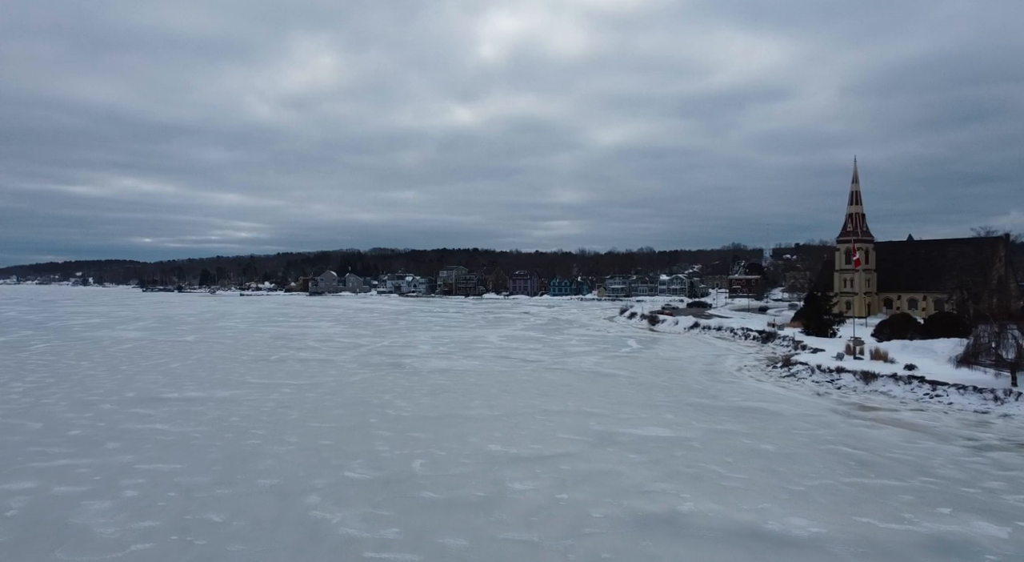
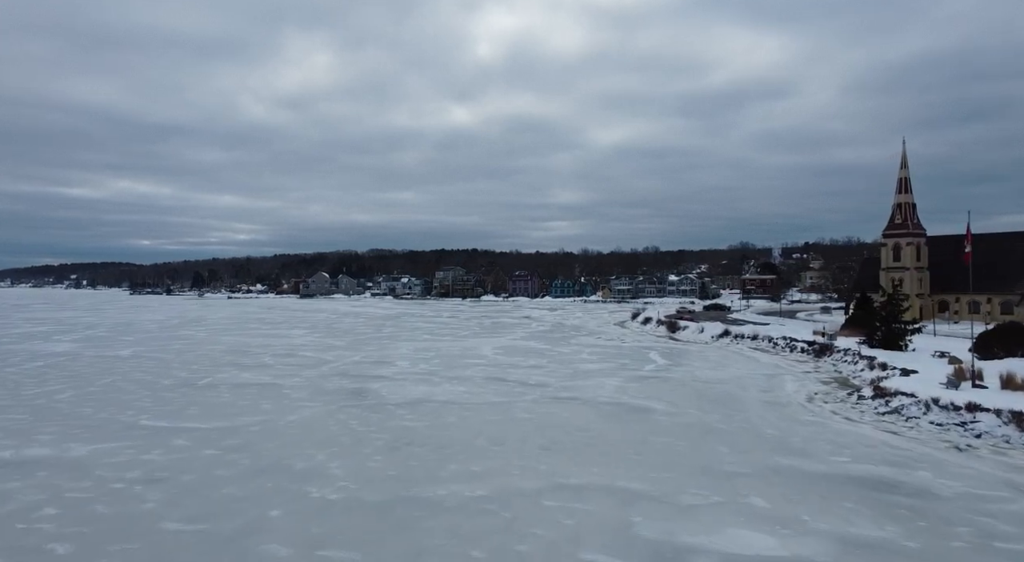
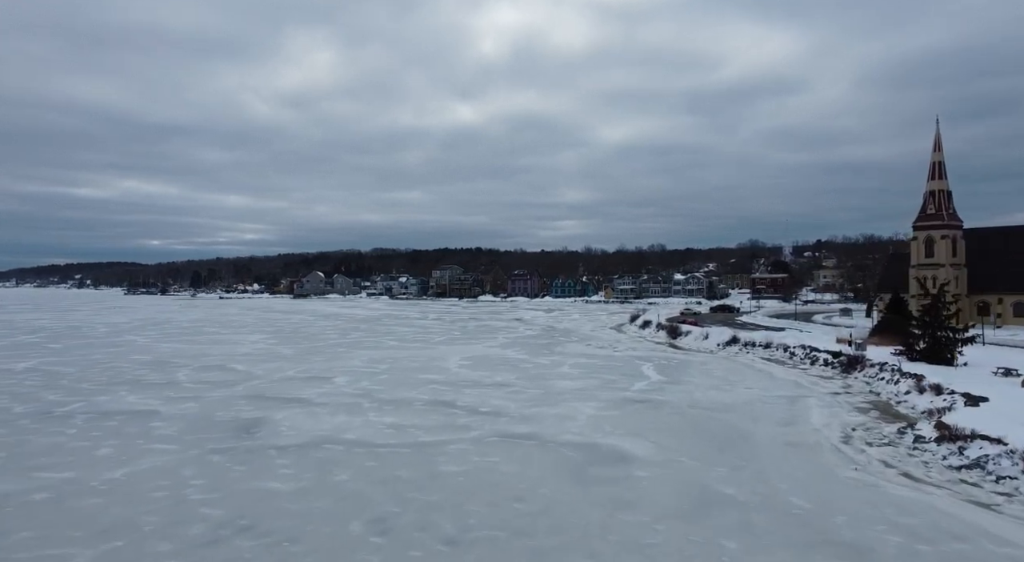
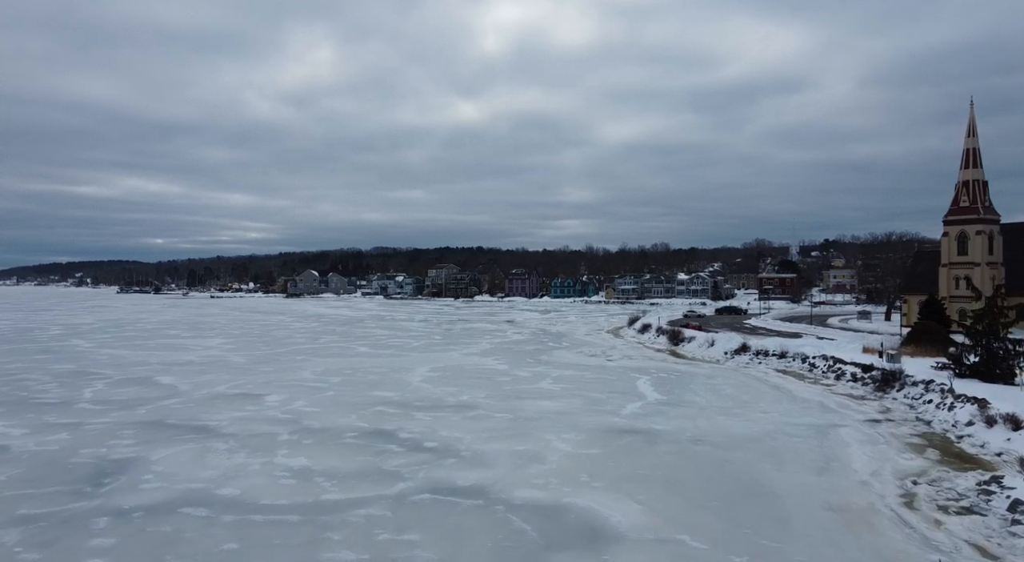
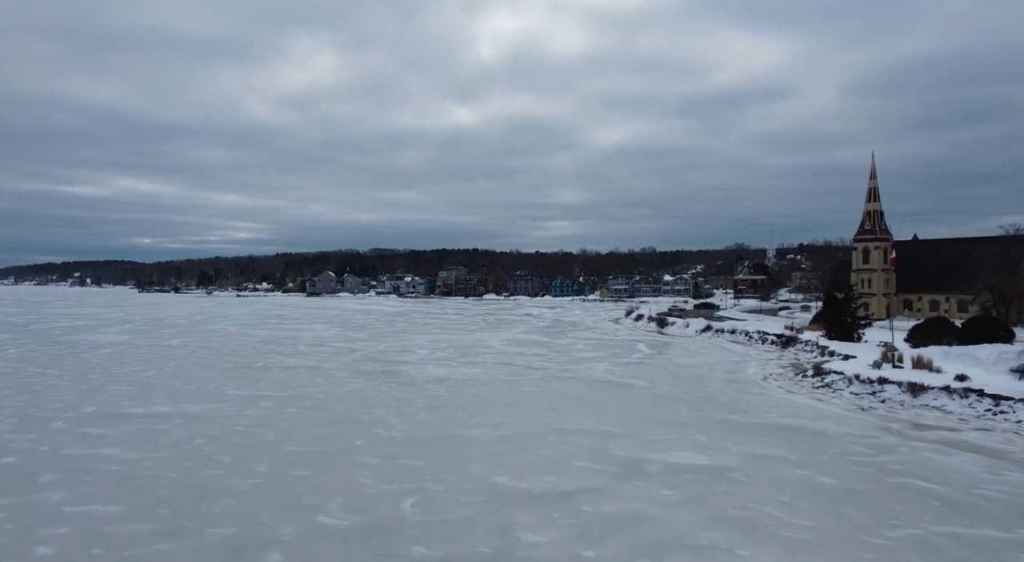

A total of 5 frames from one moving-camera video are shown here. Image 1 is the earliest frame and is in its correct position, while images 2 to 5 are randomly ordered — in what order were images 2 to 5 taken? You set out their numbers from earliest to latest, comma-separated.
5, 2, 3, 4
